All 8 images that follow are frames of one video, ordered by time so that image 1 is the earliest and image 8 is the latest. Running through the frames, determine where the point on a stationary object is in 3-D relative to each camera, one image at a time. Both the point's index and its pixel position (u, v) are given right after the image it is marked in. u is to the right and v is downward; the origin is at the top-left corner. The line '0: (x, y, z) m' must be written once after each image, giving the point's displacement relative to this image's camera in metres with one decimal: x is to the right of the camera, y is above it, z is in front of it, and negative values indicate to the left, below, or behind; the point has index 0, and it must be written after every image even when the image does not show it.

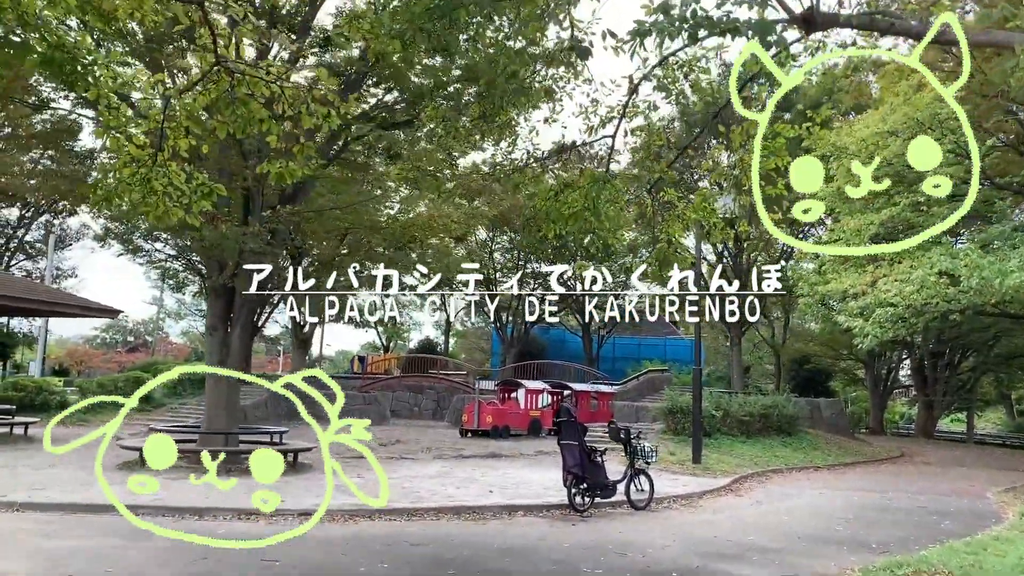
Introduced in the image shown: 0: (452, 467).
0: (-1.0, -2.9, +13.8) m
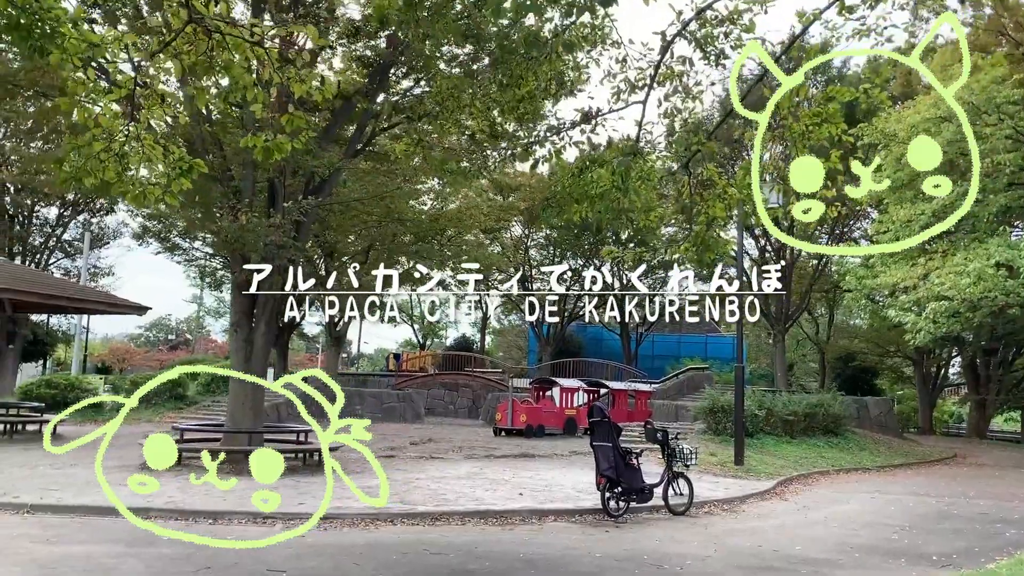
0: (-0.4, -2.8, +13.4) m
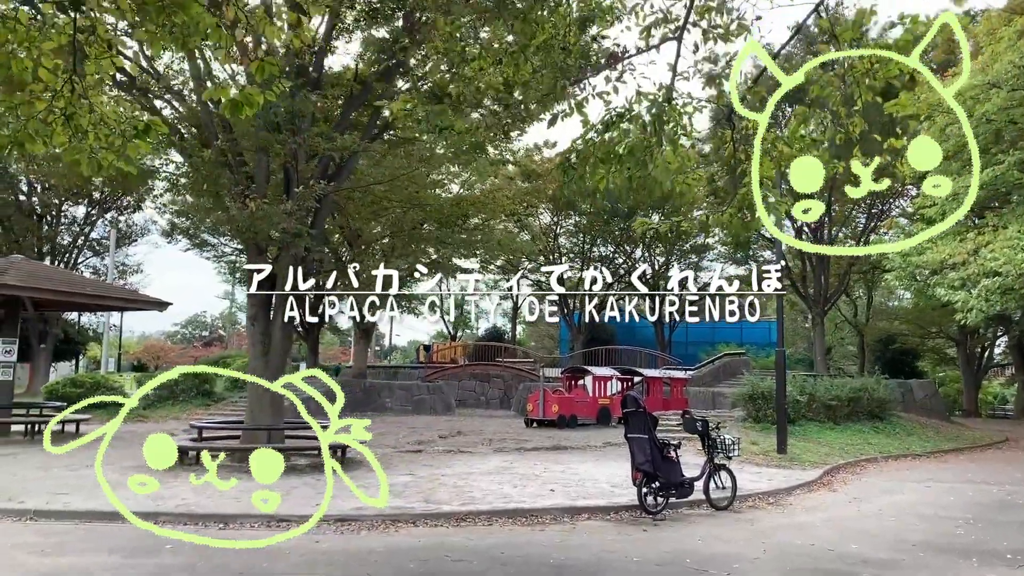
0: (0.0, -2.6, +12.8) m
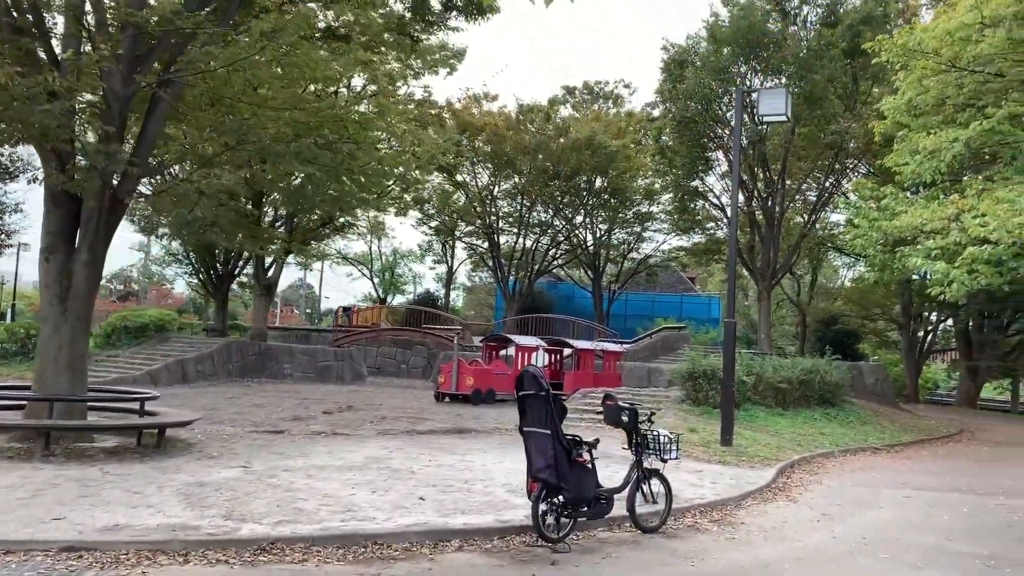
0: (-1.4, -1.9, +10.1) m
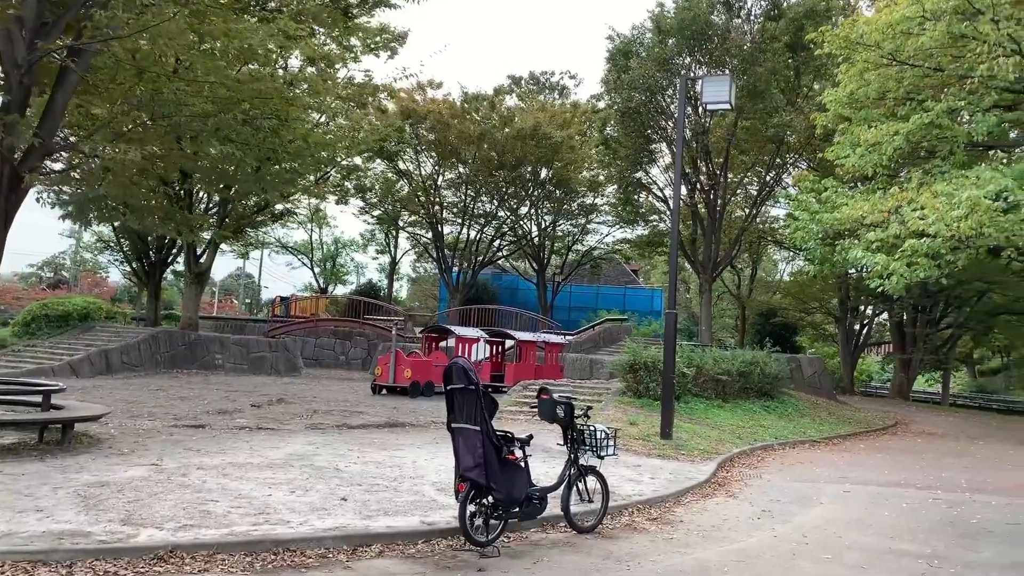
0: (-2.1, -1.7, +9.6) m
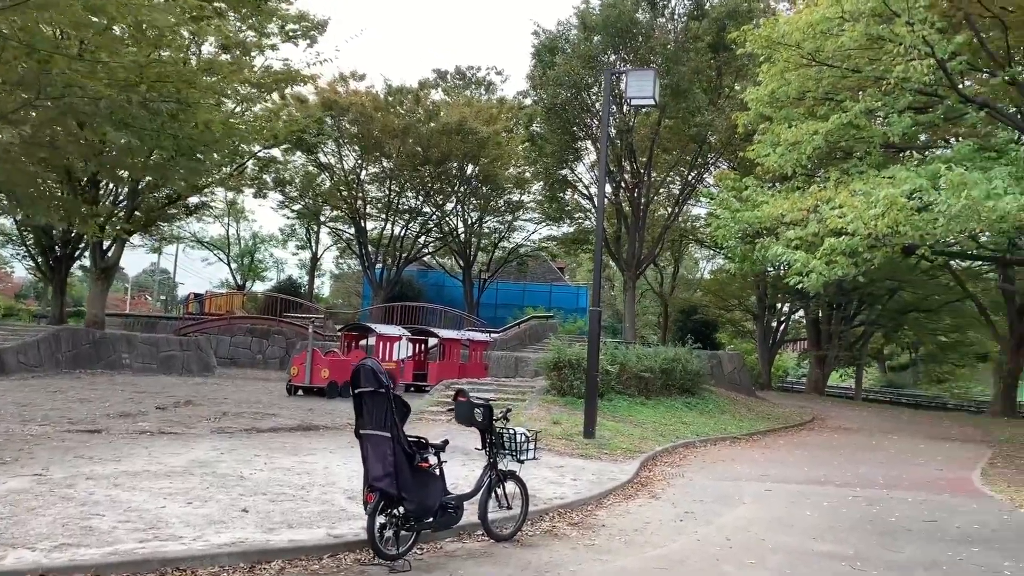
0: (-3.0, -1.7, +9.1) m
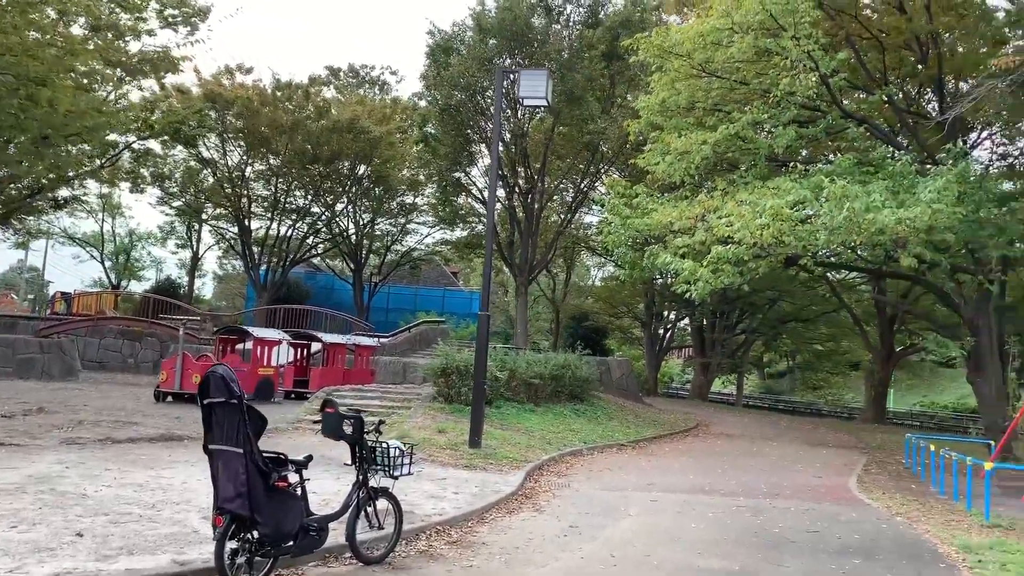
0: (-4.2, -1.7, +8.2) m
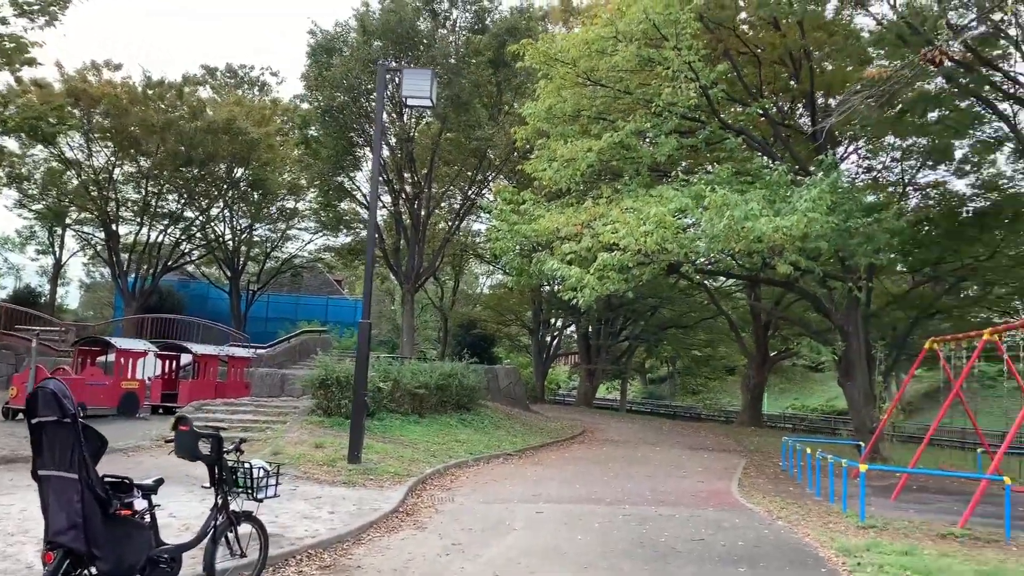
0: (-5.2, -1.7, +7.3) m
